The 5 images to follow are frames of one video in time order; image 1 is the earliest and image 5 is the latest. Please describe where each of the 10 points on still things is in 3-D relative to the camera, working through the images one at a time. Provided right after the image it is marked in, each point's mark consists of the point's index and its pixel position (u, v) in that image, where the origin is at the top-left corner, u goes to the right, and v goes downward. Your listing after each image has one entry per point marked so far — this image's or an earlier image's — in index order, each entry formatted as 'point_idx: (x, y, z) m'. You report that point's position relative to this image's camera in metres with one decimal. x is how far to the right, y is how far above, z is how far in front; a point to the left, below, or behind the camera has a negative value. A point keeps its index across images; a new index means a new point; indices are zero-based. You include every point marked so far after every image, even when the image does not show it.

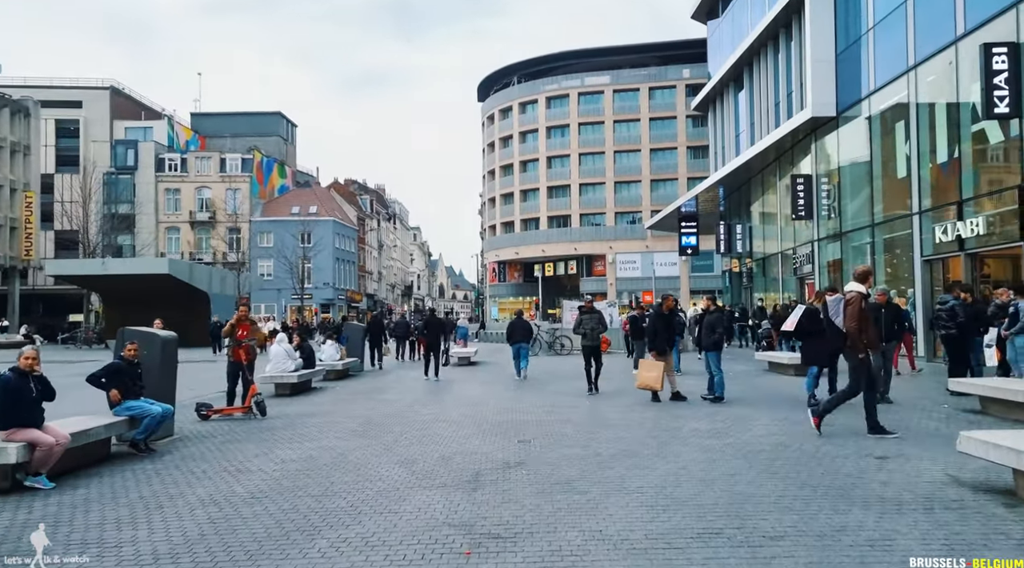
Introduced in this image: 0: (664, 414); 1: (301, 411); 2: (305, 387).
0: (+2.0, -1.7, +10.7) m
1: (-3.2, -2.0, +12.6) m
2: (-4.2, -2.1, +16.5) m
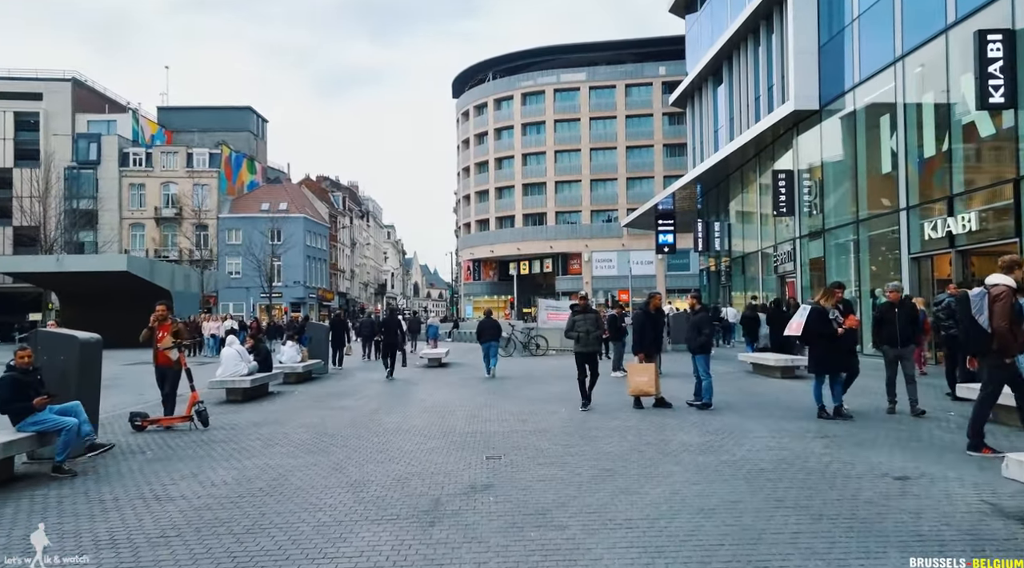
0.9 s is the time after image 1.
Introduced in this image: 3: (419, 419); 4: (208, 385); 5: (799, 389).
0: (+1.6, -1.7, +9.8) m
1: (-3.7, -1.9, +11.5) m
2: (-4.7, -2.0, +15.4) m
3: (-1.2, -1.8, +10.8) m
4: (-5.3, -1.7, +14.2) m
5: (+4.8, -1.7, +13.3) m
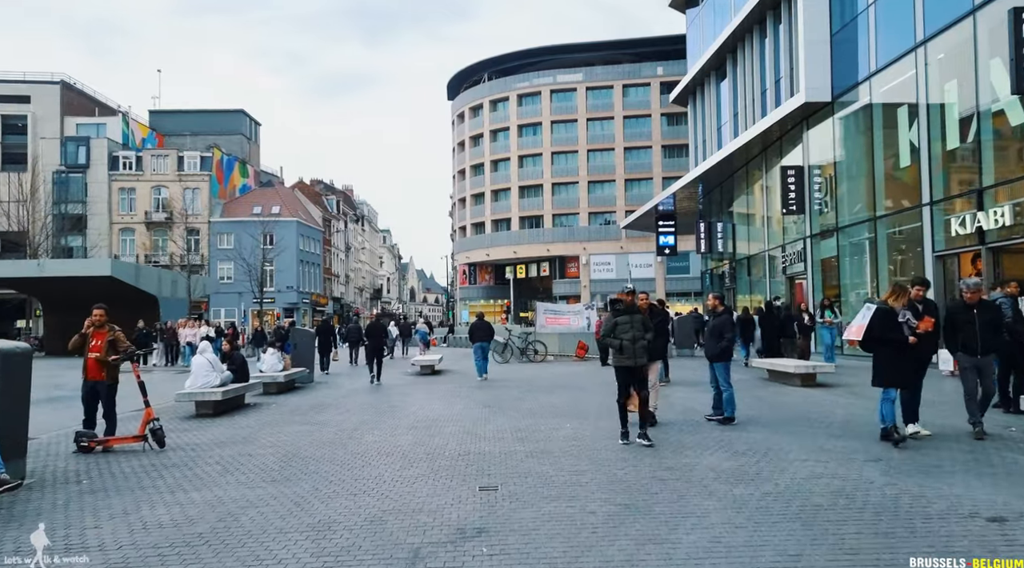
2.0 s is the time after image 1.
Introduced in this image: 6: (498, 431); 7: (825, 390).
0: (+1.6, -1.7, +8.5) m
1: (-3.7, -1.9, +10.2) m
2: (-4.8, -2.1, +14.1) m
3: (-1.2, -1.8, +9.6) m
4: (-5.3, -1.8, +12.9) m
5: (+4.7, -1.7, +12.1) m
6: (-0.2, -1.8, +9.9) m
7: (+5.2, -1.8, +13.6) m
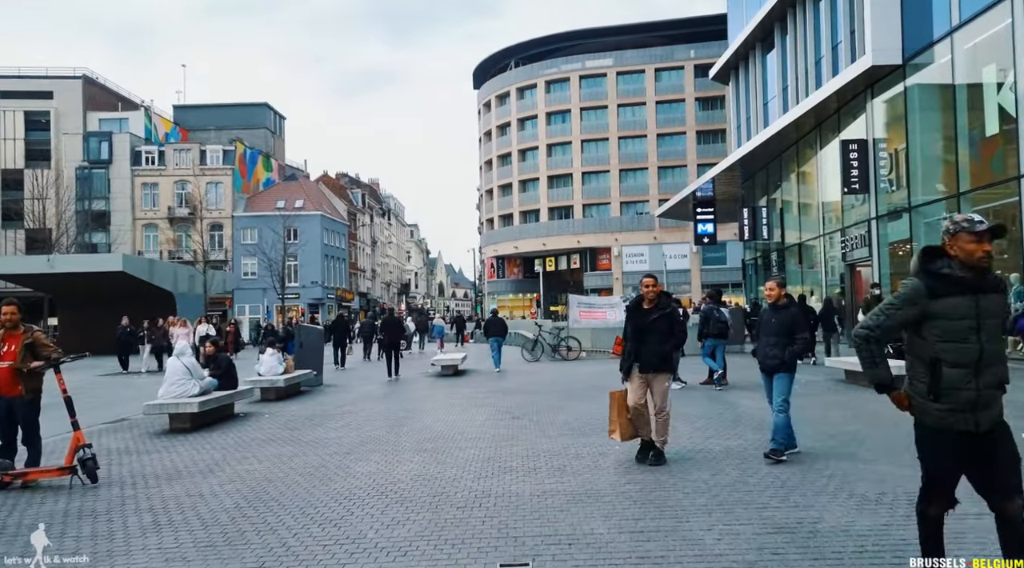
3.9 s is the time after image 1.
0: (+1.9, -1.5, +6.2) m
1: (-3.4, -1.8, +8.1) m
2: (-4.3, -1.9, +12.0) m
3: (-0.9, -1.7, +7.4) m
4: (-4.9, -1.7, +10.8) m
5: (+5.1, -1.5, +9.7) m
6: (+0.2, -1.6, +7.7) m
7: (+5.7, -1.5, +11.2) m
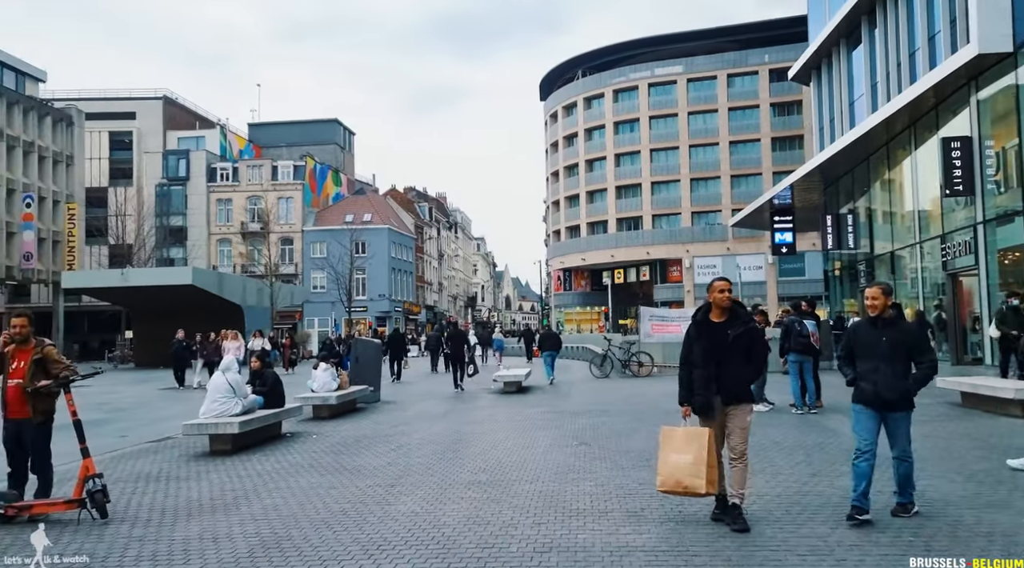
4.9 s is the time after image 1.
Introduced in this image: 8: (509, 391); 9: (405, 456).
0: (+2.3, -1.5, +5.0) m
1: (-2.8, -1.9, +7.2) m
2: (-3.4, -2.1, +11.2) m
3: (-0.4, -1.7, +6.3) m
4: (-4.0, -1.8, +10.1) m
5: (+5.8, -1.6, +8.1) m
6: (+0.7, -1.7, +6.5) m
7: (+6.5, -1.6, +9.6) m
8: (-0.1, -2.4, +19.0) m
9: (-1.3, -2.0, +9.5) m
